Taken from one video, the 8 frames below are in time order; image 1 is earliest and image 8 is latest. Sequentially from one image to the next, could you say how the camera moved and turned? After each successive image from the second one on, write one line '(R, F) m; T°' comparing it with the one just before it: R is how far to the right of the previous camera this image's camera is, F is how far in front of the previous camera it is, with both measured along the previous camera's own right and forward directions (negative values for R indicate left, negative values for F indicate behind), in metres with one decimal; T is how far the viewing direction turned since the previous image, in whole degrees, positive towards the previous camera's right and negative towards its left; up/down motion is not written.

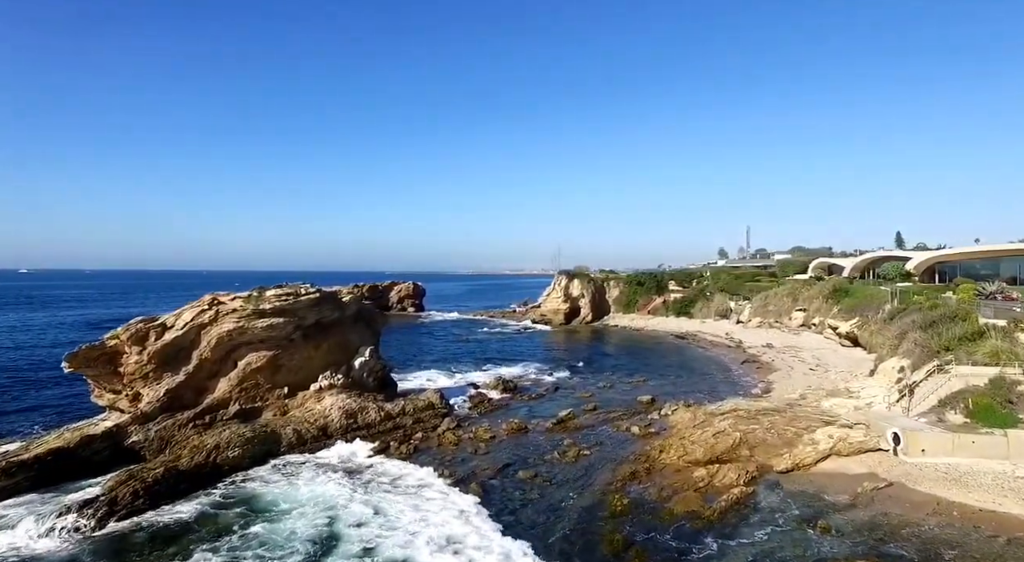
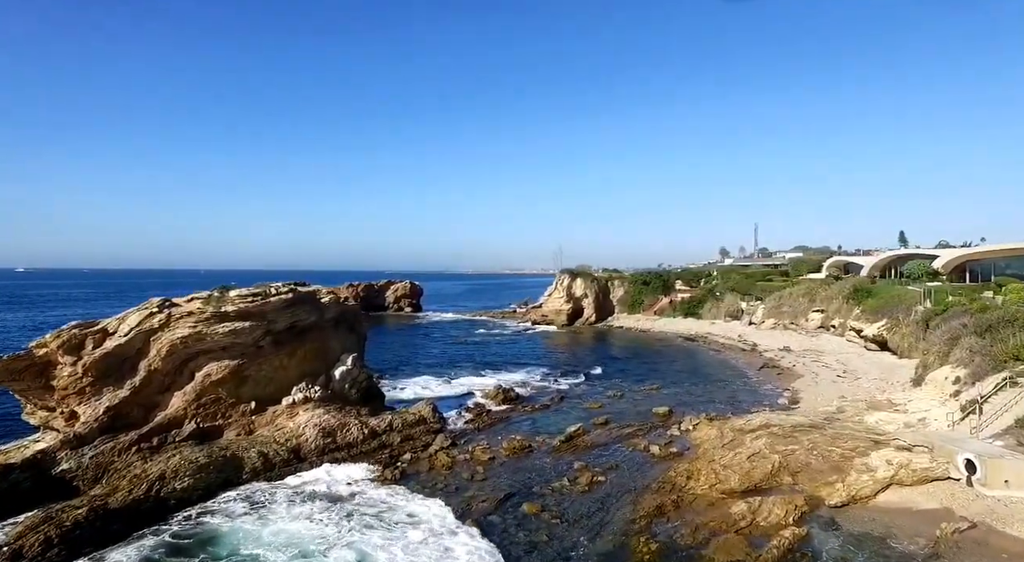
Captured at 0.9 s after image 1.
(-0.1, +3.2) m; 0°
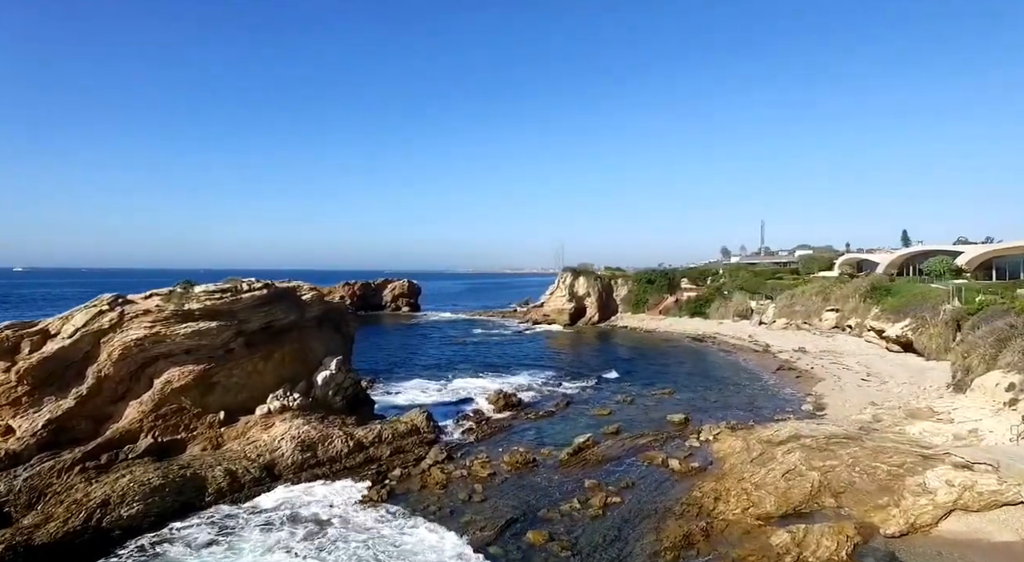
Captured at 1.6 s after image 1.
(-0.1, +2.4) m; 0°
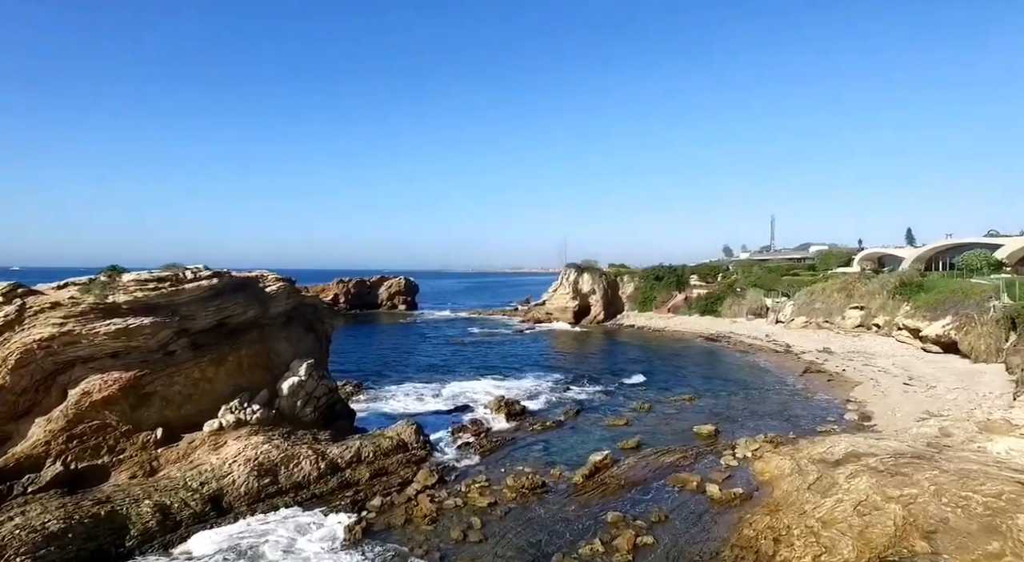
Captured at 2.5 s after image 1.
(-0.1, +3.5) m; 0°
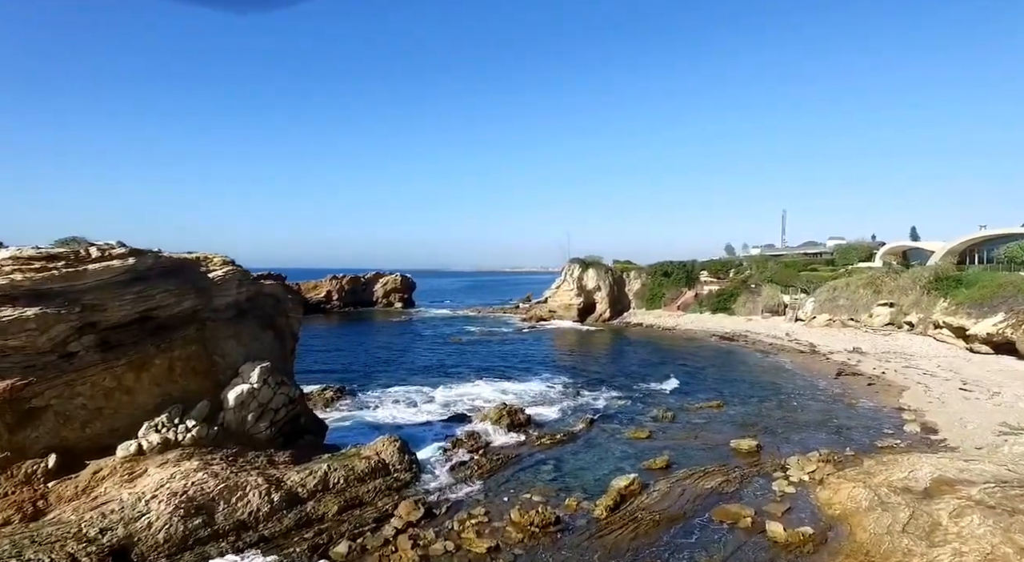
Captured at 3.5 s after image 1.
(-0.1, +3.7) m; 0°
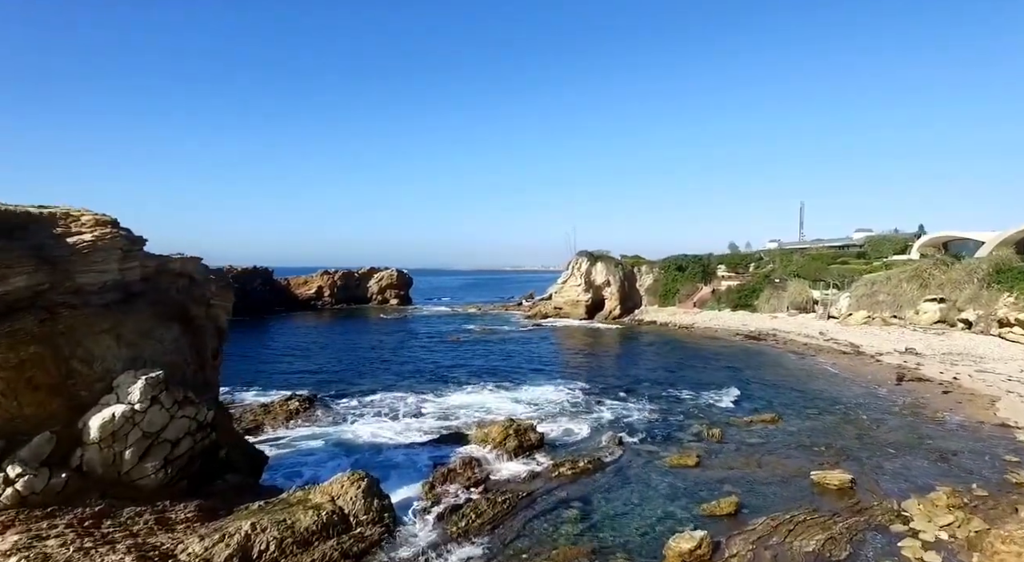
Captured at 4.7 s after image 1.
(-0.2, +5.0) m; 0°
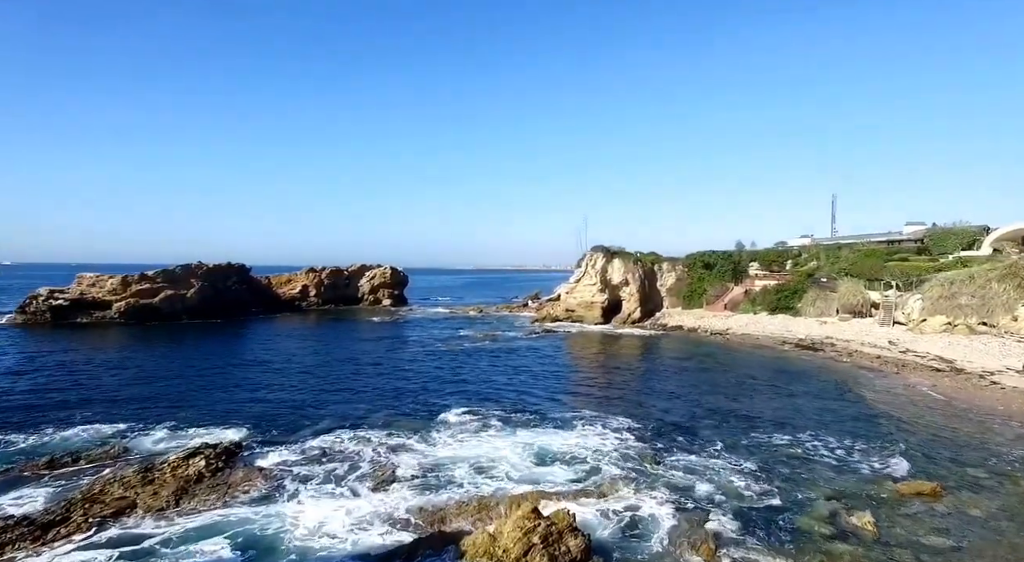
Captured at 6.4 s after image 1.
(-0.4, +7.7) m; 0°
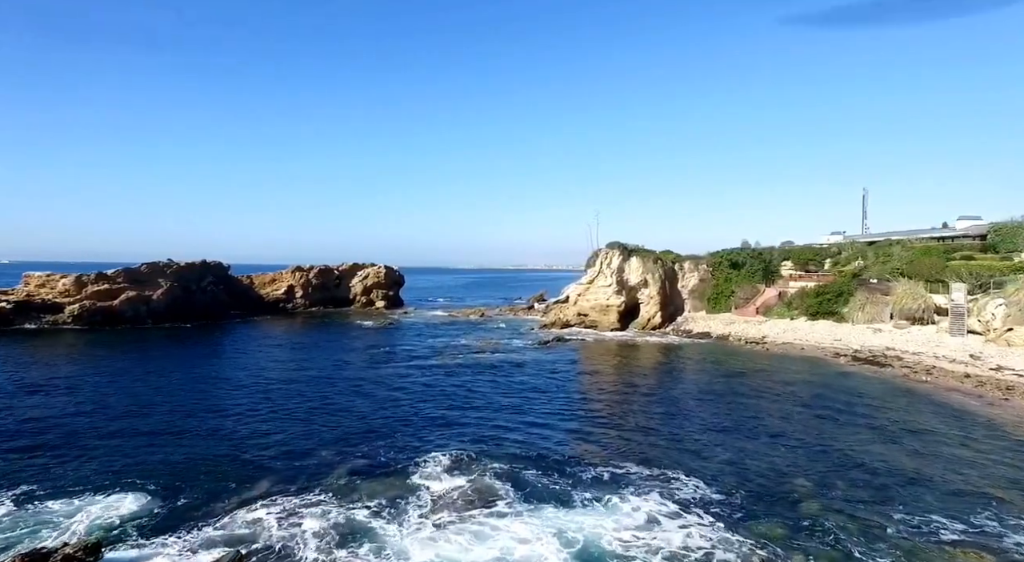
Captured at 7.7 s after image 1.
(-0.4, +6.2) m; 0°
